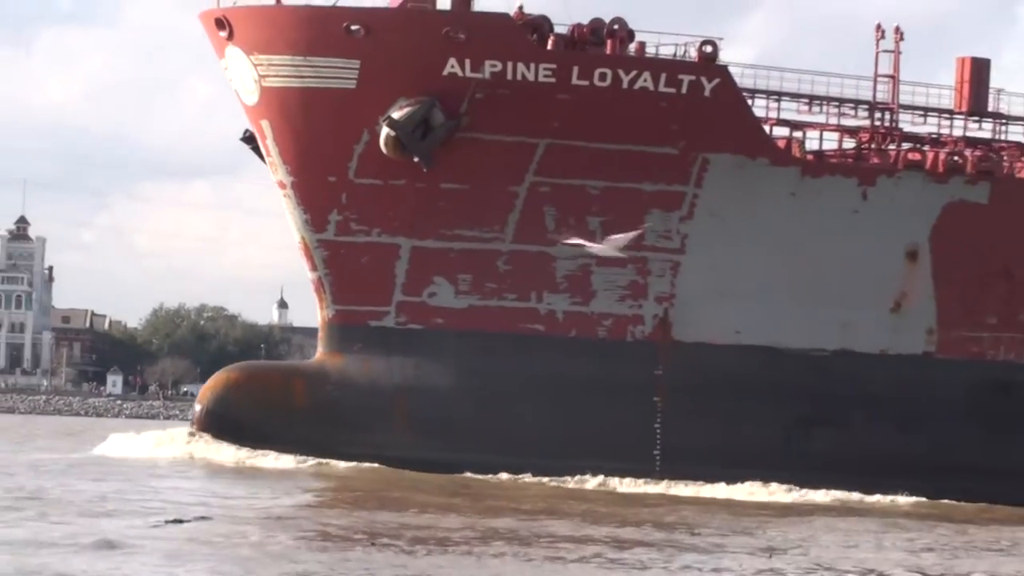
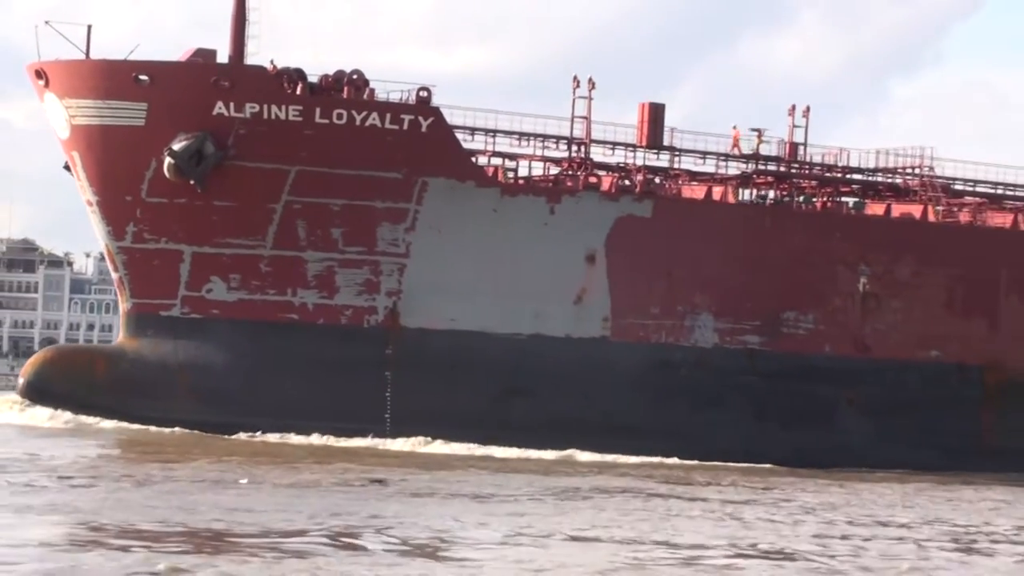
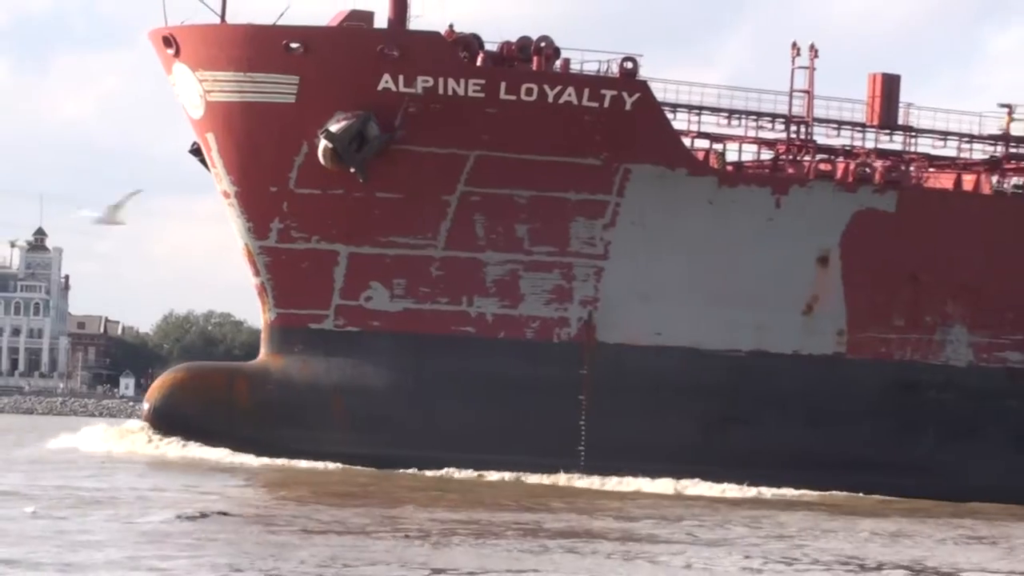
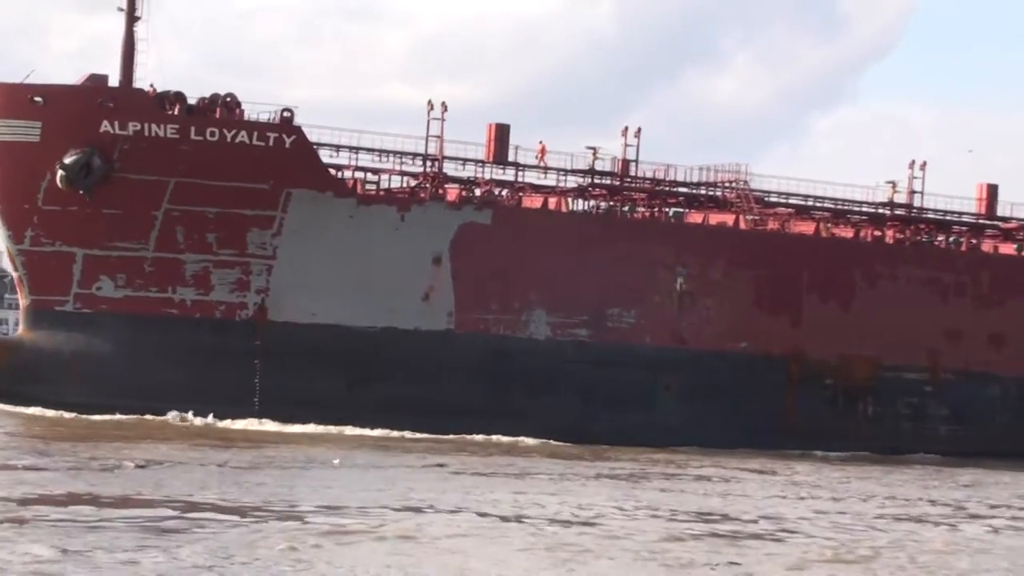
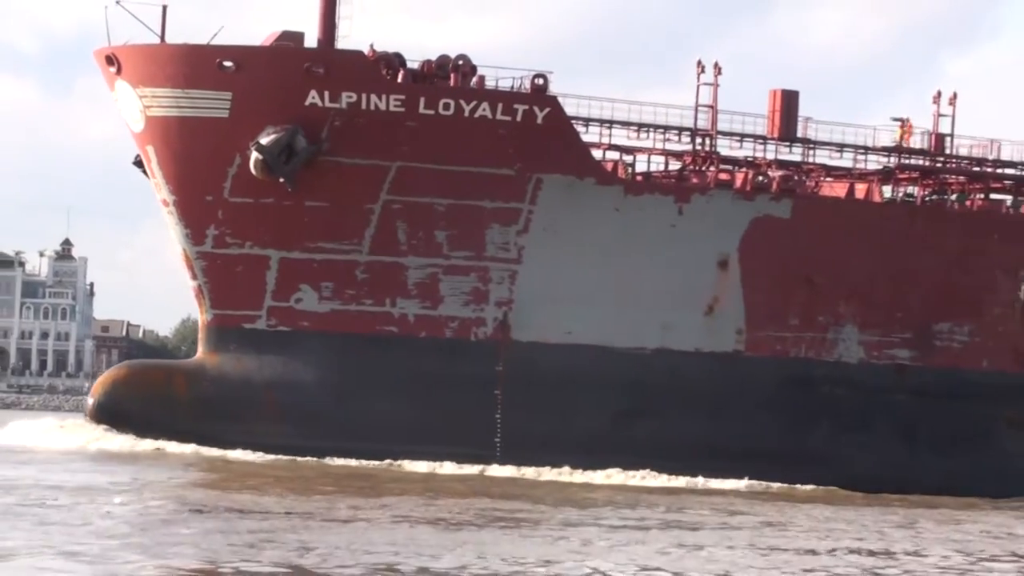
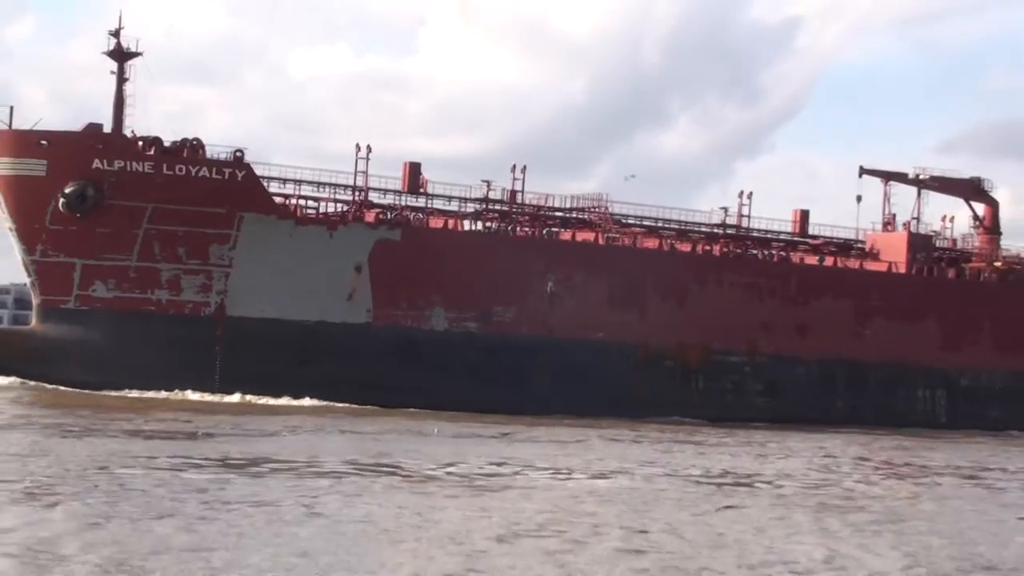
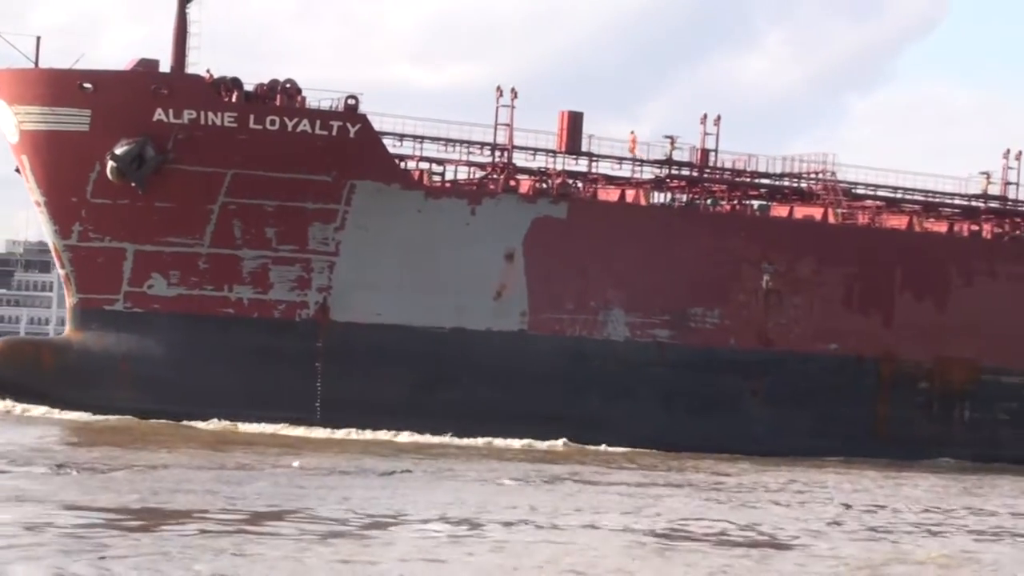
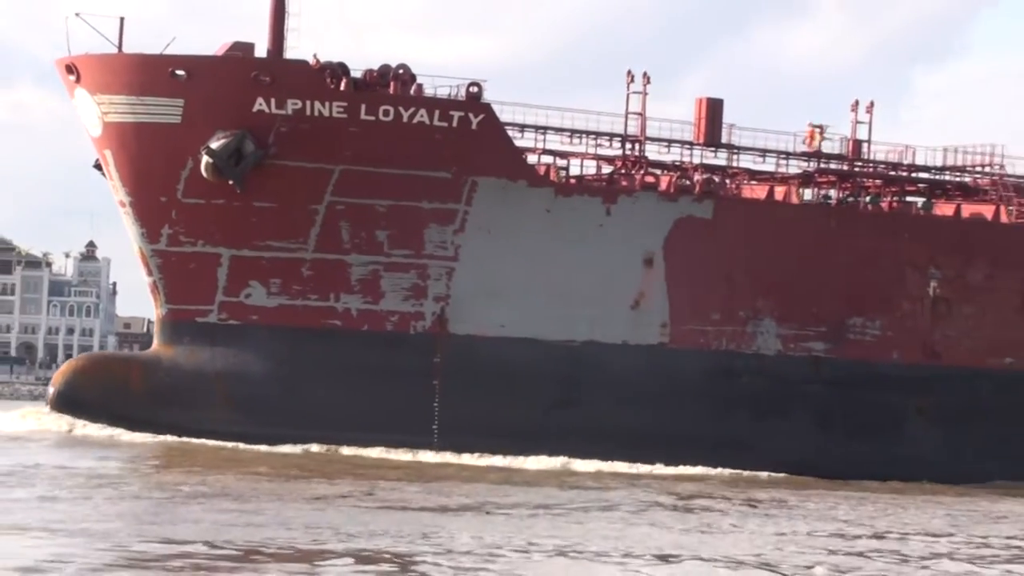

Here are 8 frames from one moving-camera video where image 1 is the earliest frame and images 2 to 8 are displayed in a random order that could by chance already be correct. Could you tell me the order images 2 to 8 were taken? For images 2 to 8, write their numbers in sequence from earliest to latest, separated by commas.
3, 5, 8, 2, 7, 4, 6
